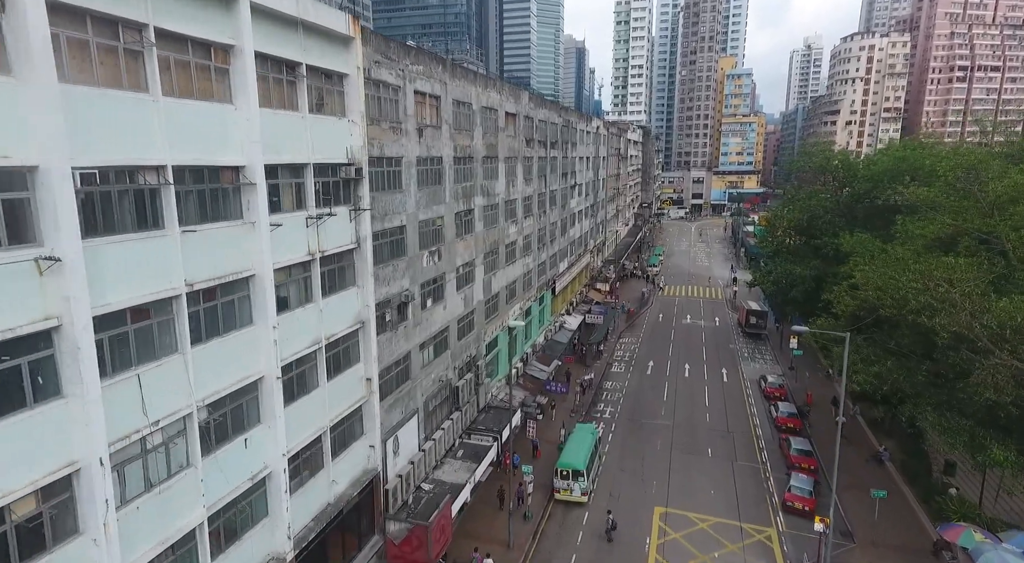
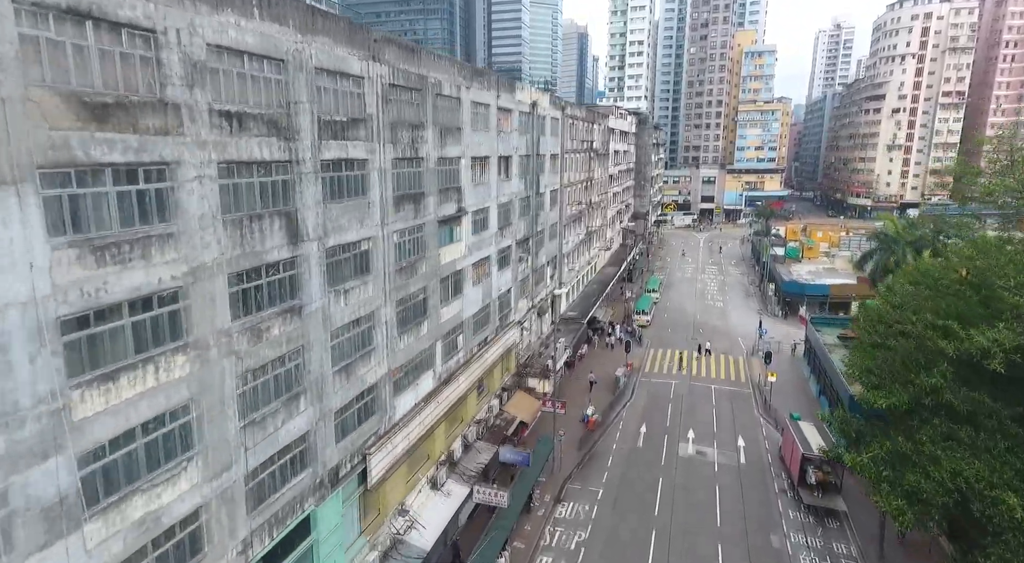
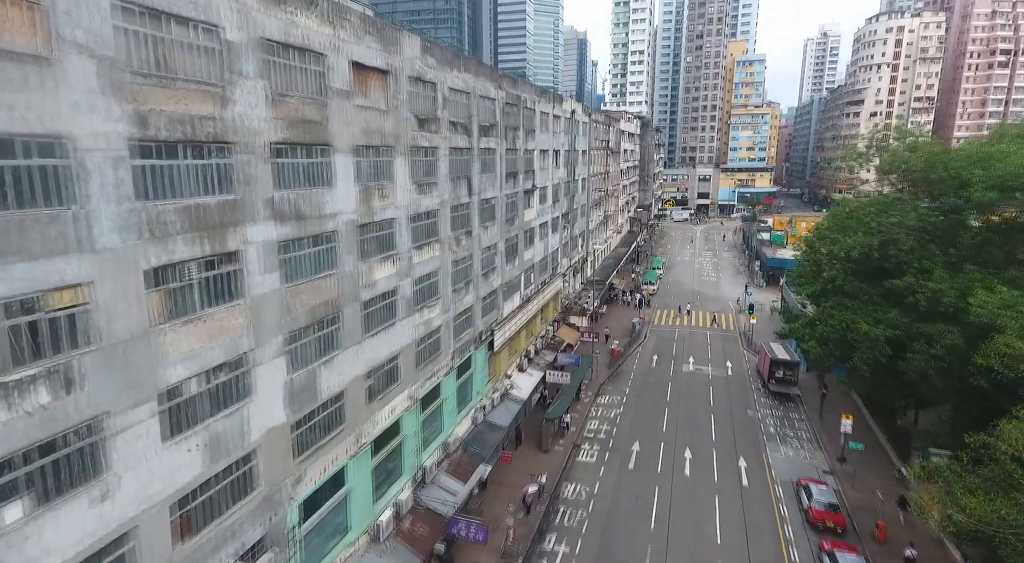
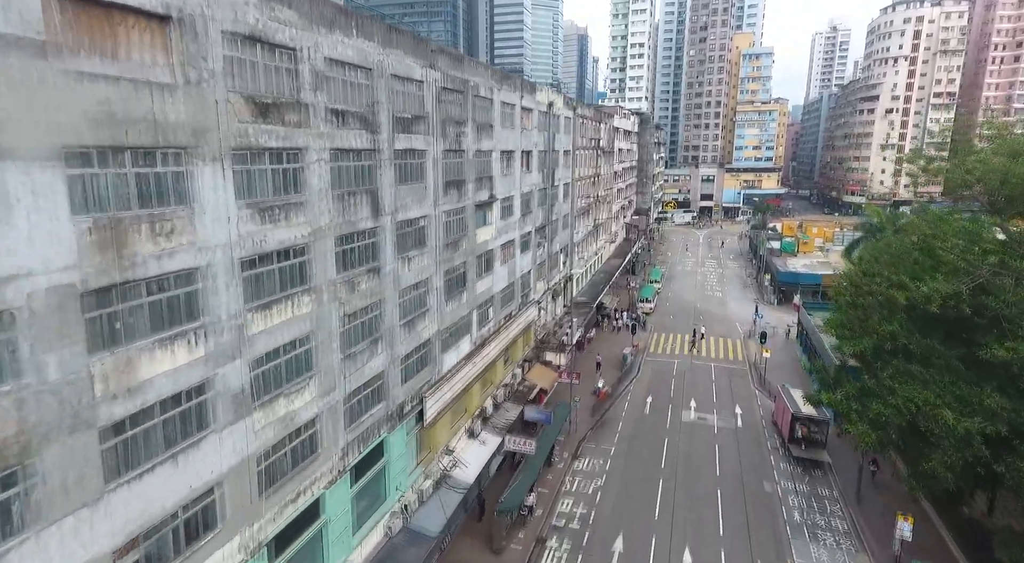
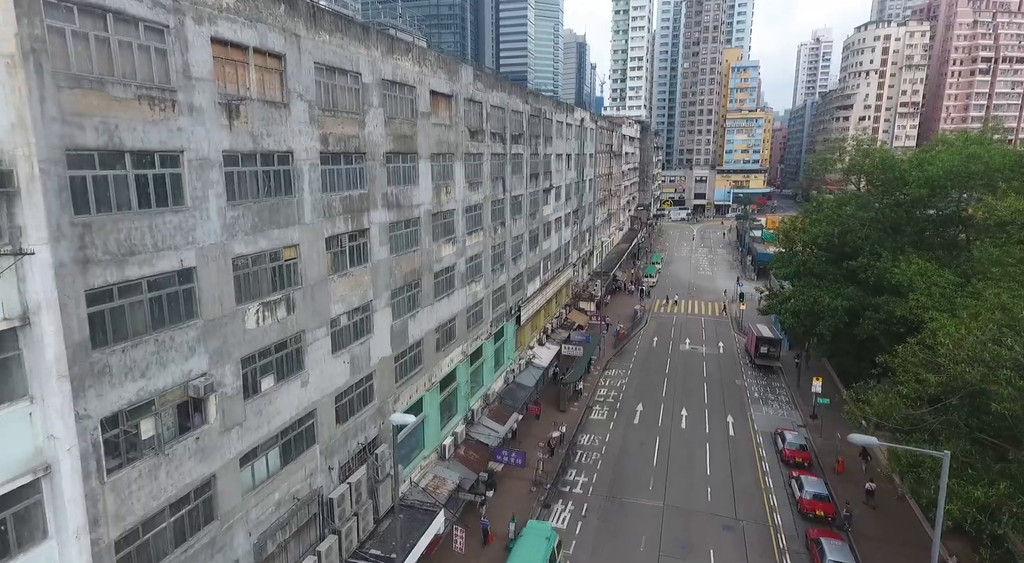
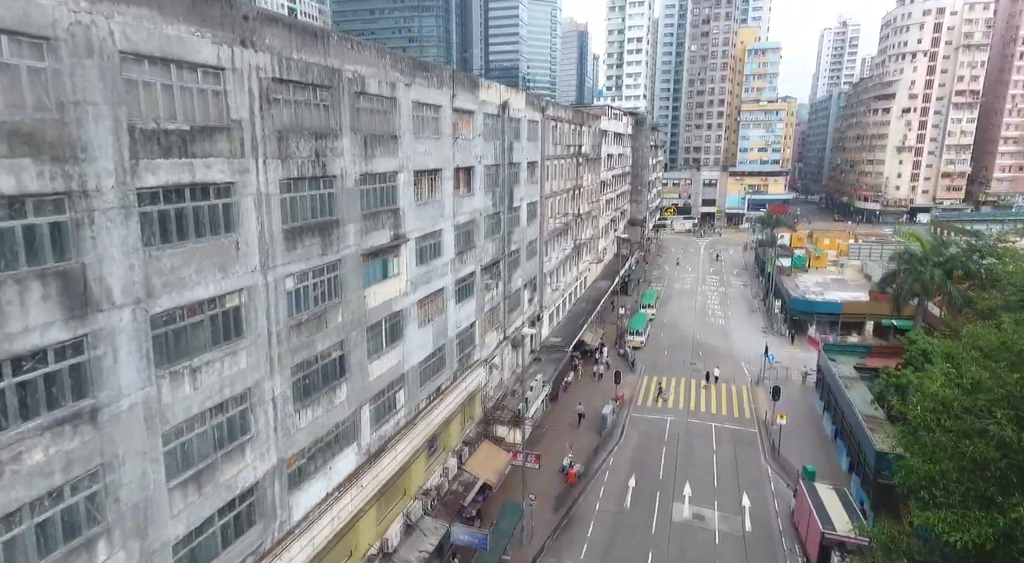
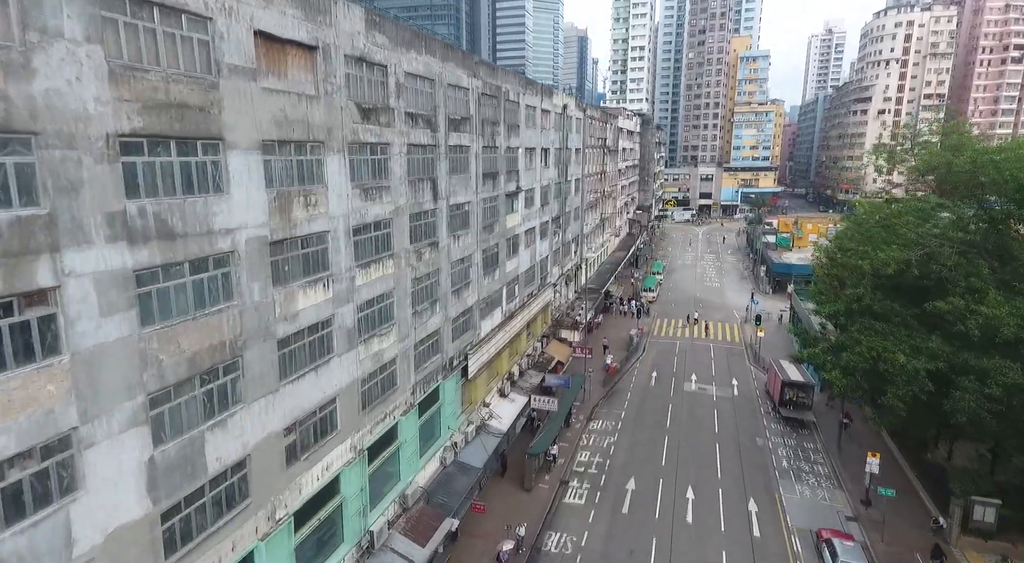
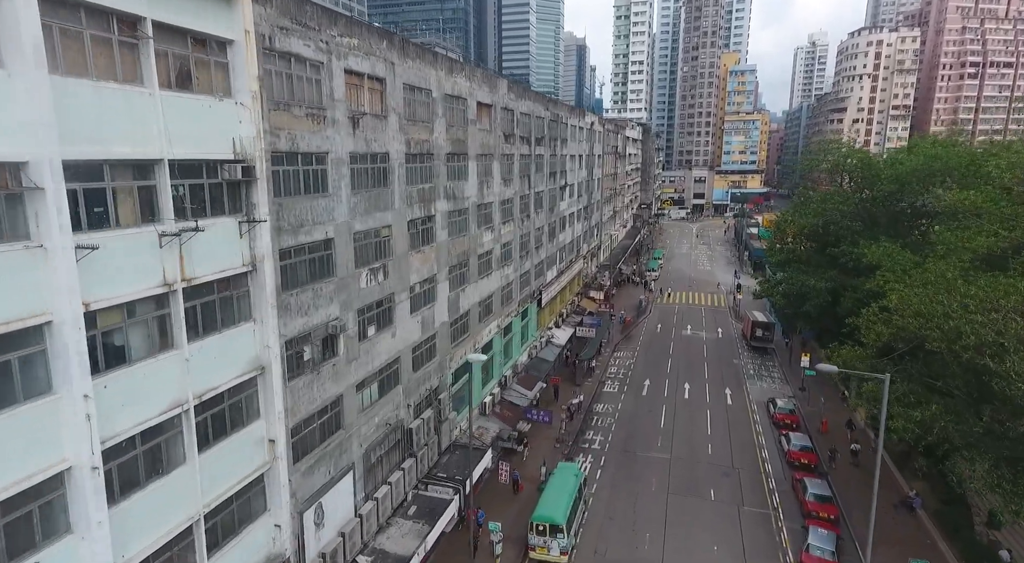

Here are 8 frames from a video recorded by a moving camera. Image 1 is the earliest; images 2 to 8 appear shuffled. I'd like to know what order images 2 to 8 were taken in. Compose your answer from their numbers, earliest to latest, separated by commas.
8, 5, 3, 7, 4, 2, 6
